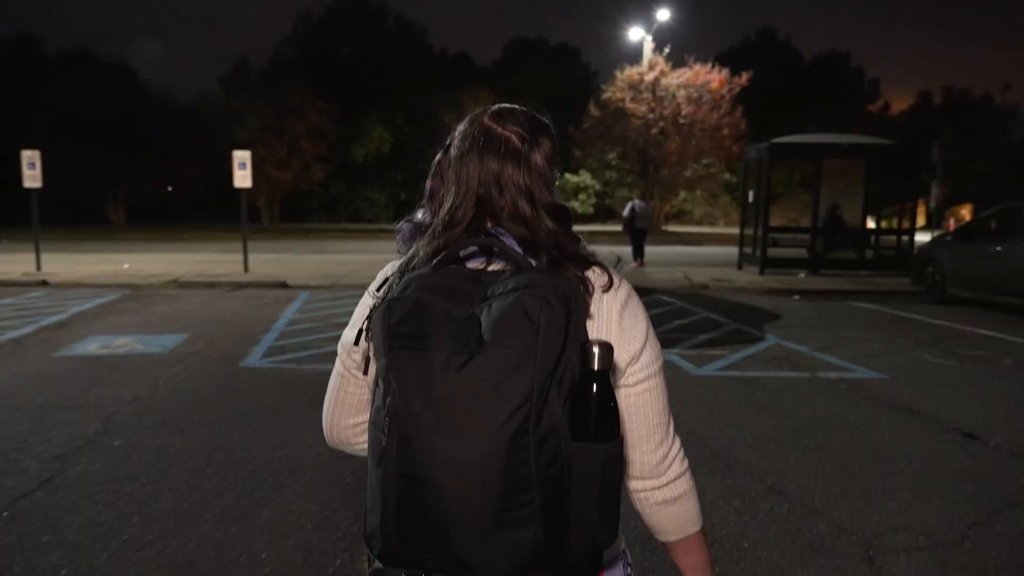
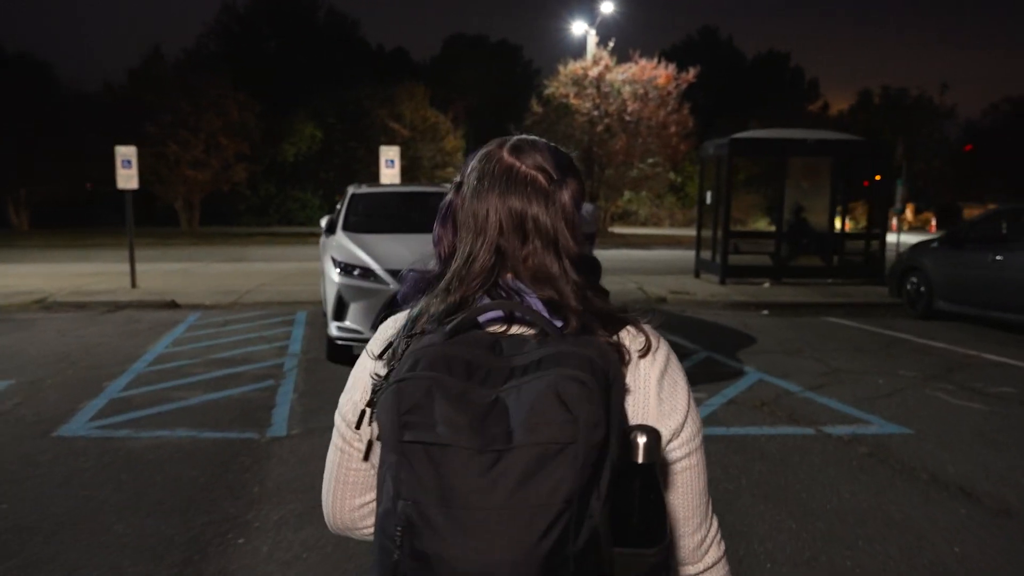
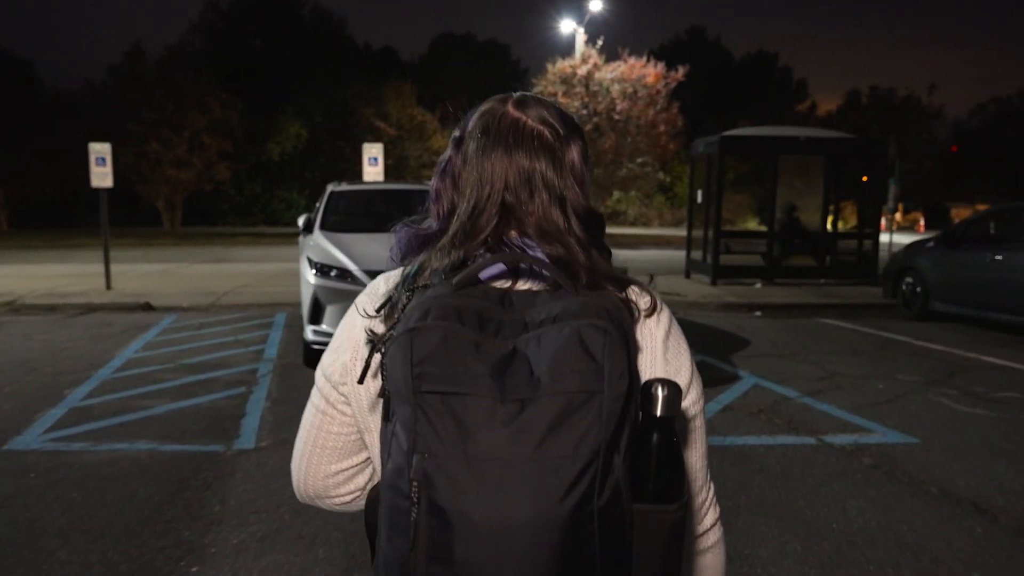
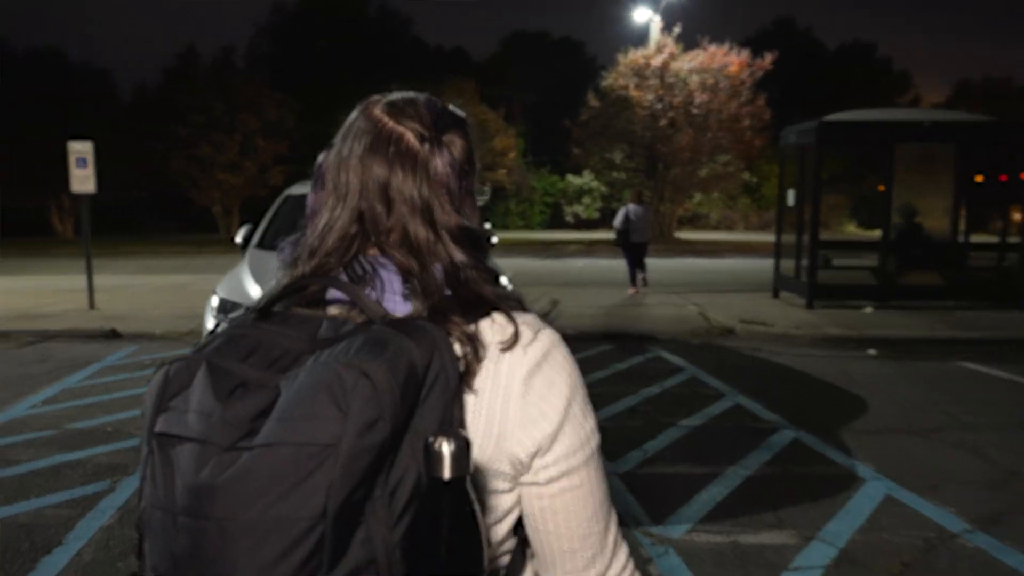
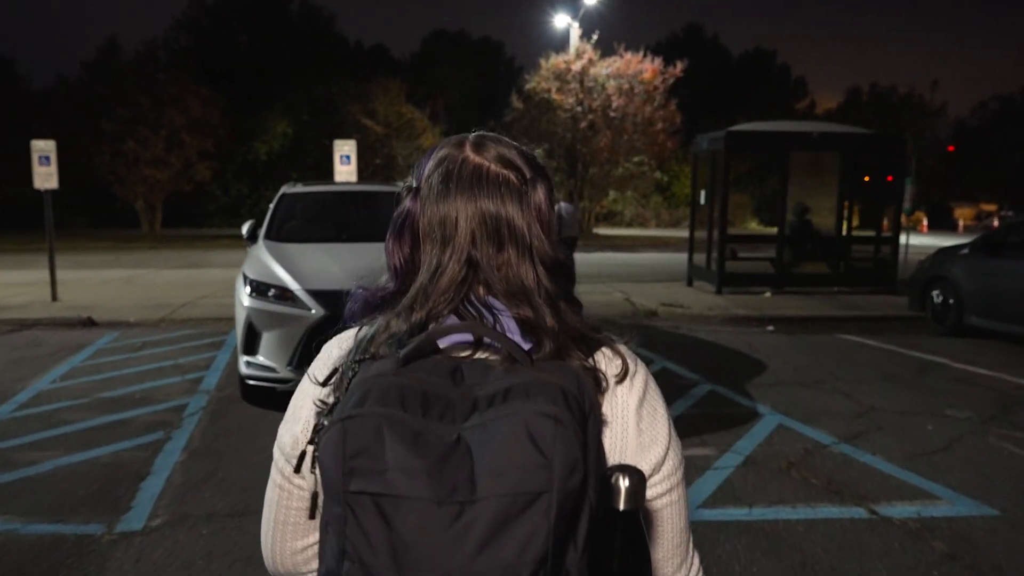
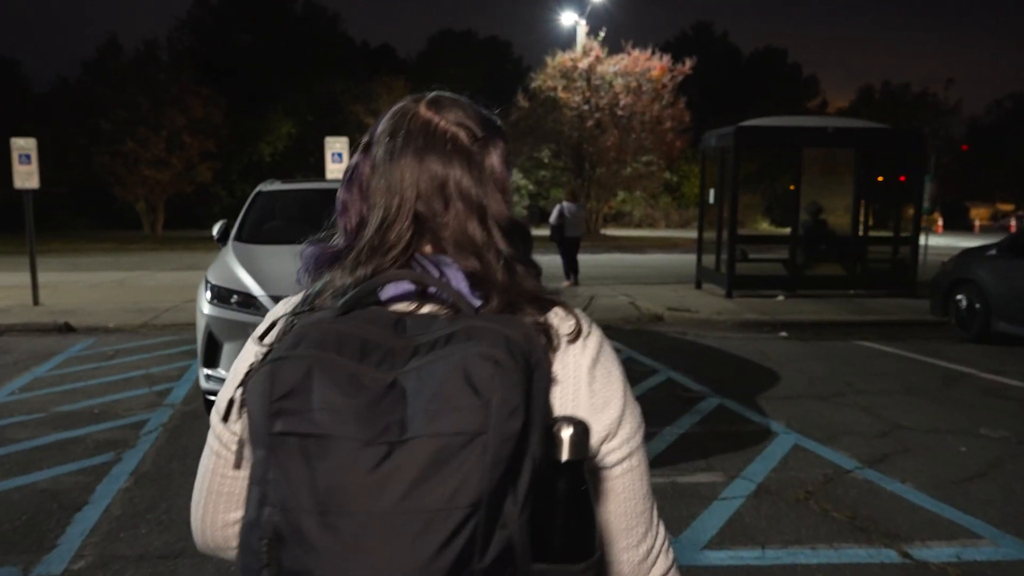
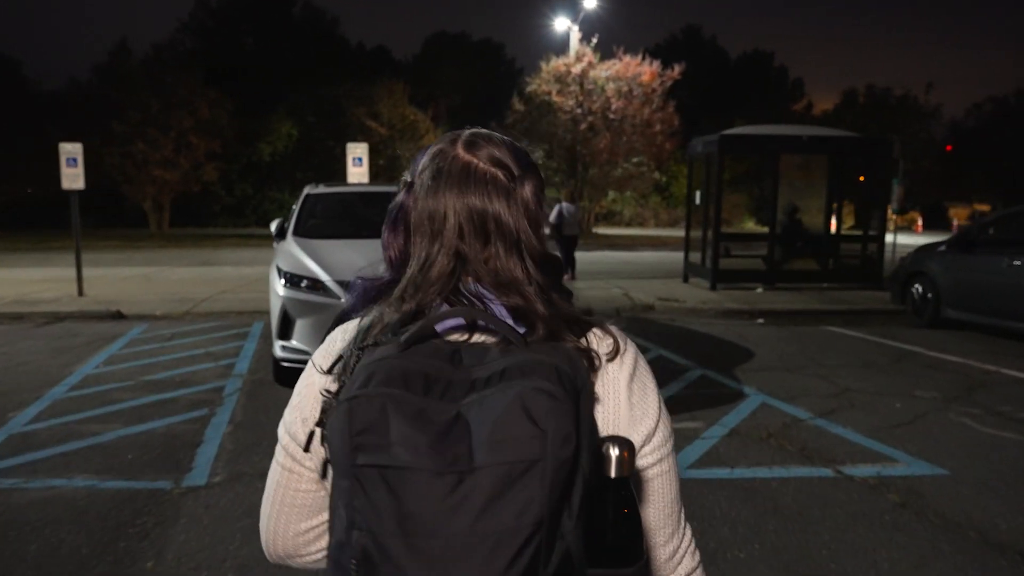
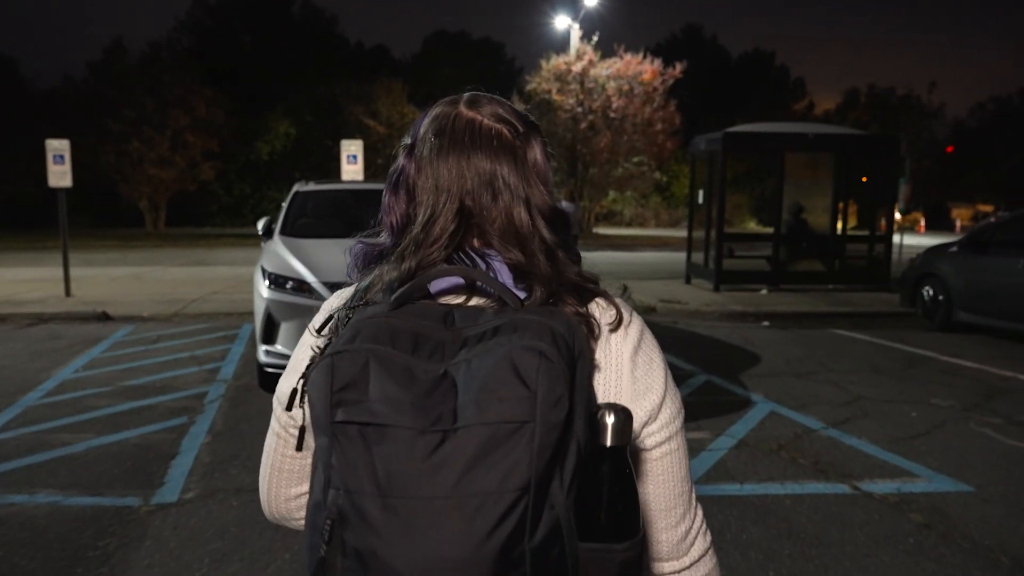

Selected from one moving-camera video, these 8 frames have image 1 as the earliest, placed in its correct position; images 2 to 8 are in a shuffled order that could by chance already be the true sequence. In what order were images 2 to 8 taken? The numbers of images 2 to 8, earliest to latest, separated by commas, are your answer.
2, 3, 7, 8, 5, 6, 4
